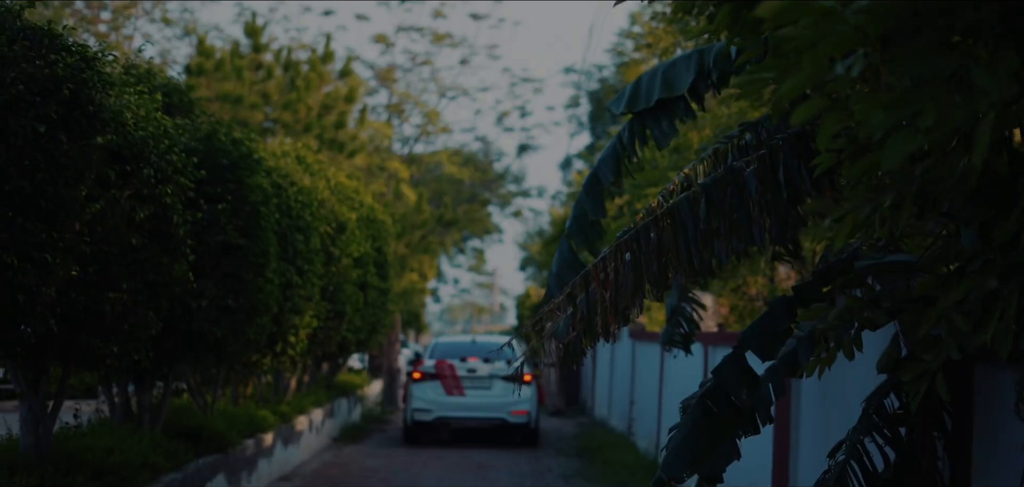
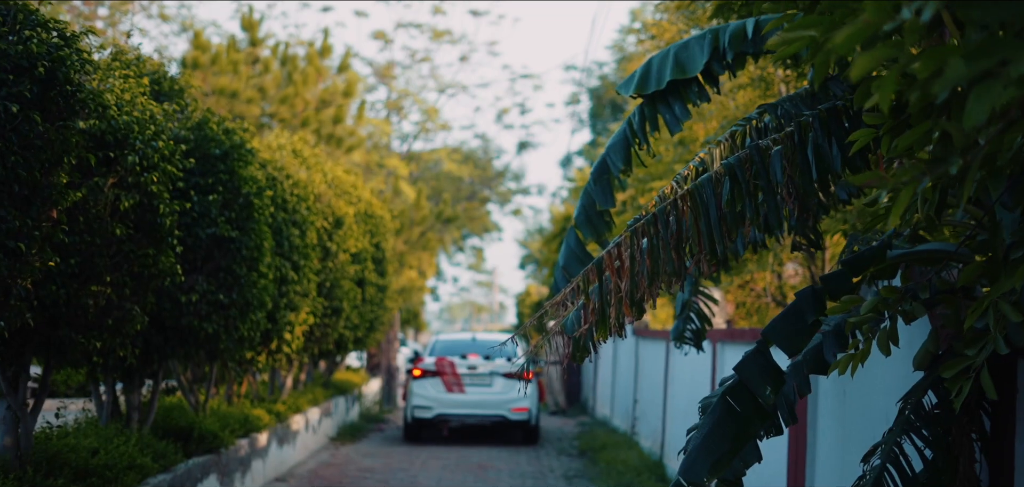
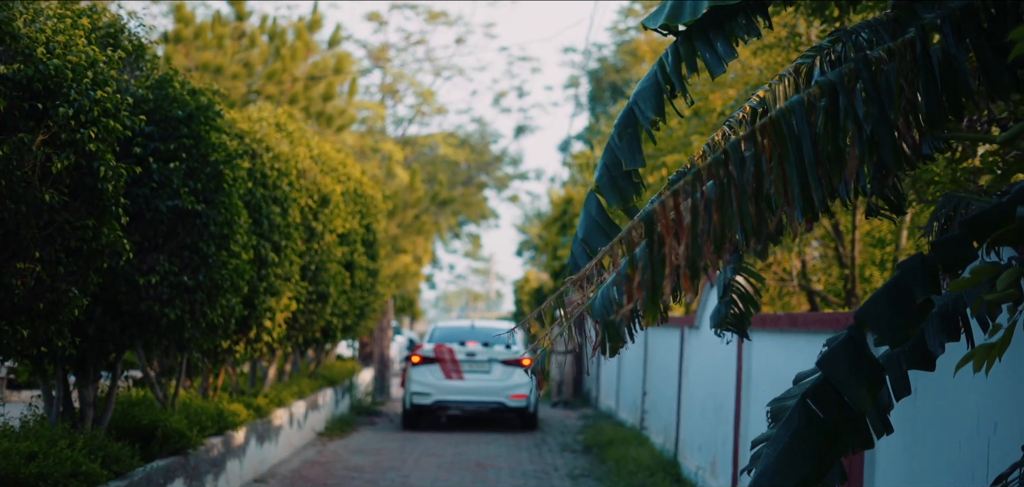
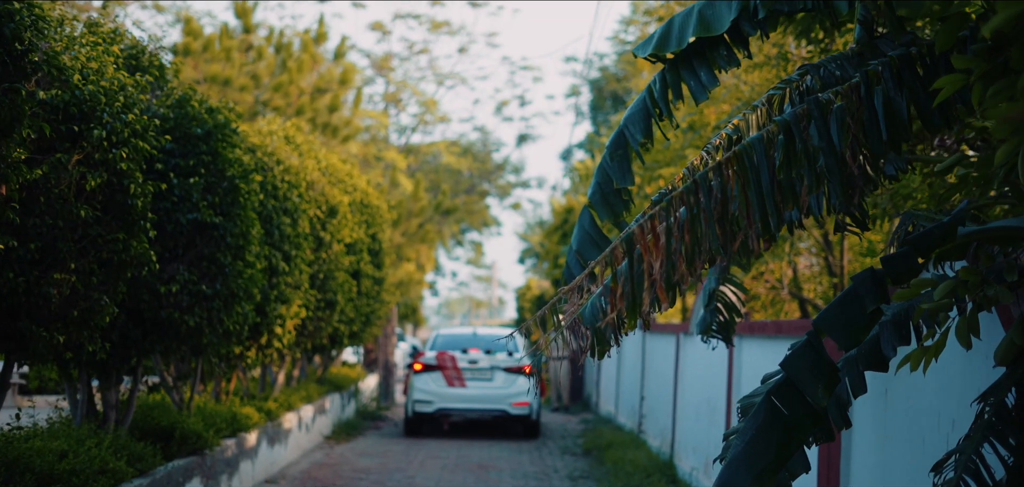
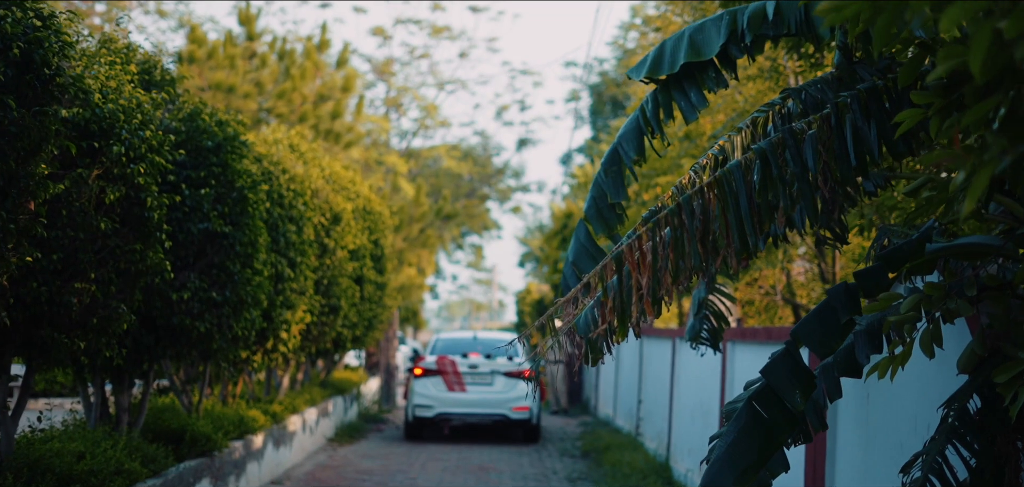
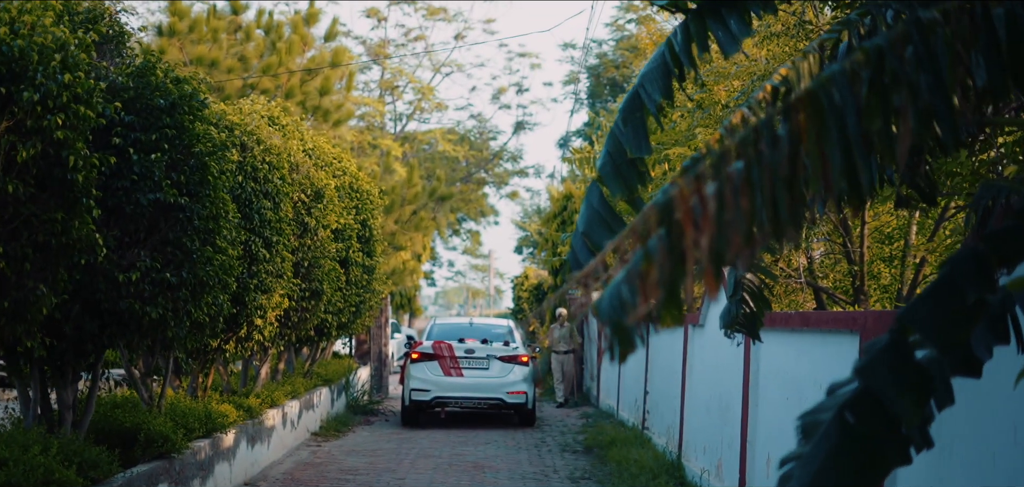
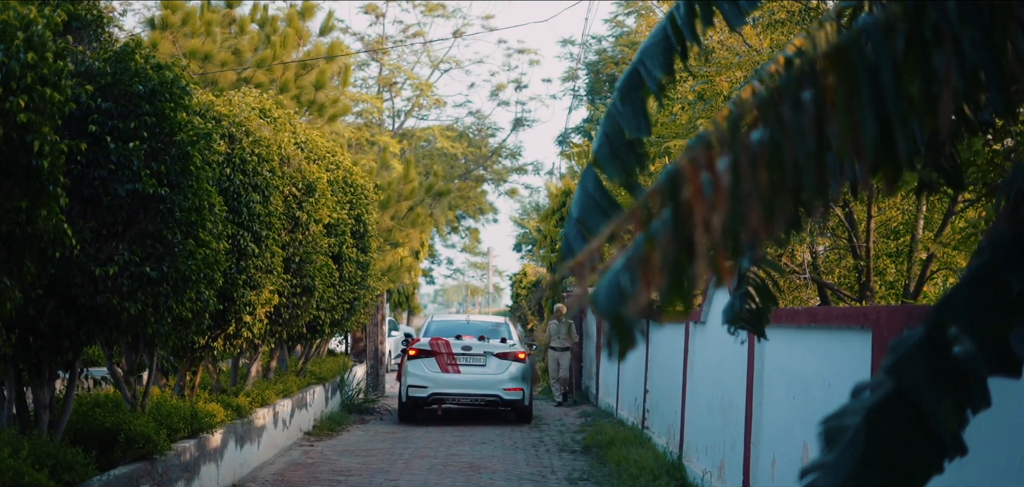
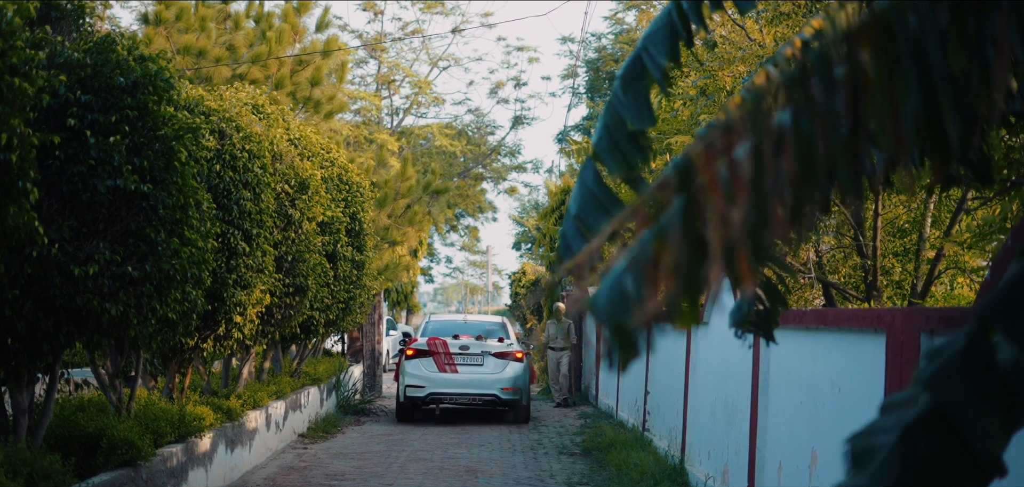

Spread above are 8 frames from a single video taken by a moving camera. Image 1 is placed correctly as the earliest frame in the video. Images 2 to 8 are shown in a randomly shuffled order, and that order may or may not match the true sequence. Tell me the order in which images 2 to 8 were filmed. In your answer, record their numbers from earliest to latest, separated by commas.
2, 5, 4, 3, 6, 7, 8
